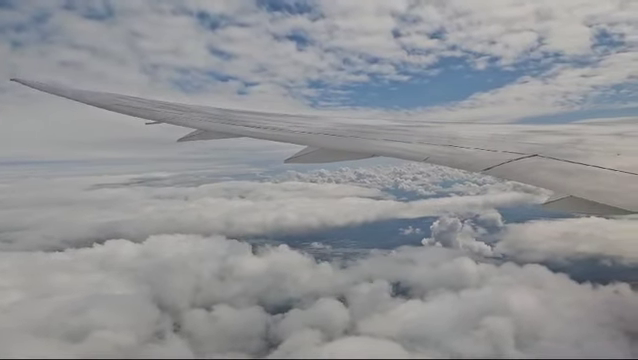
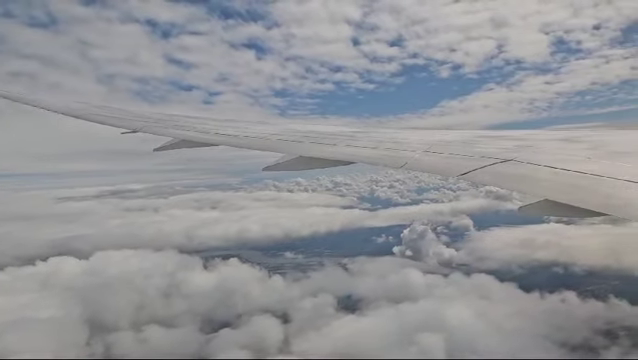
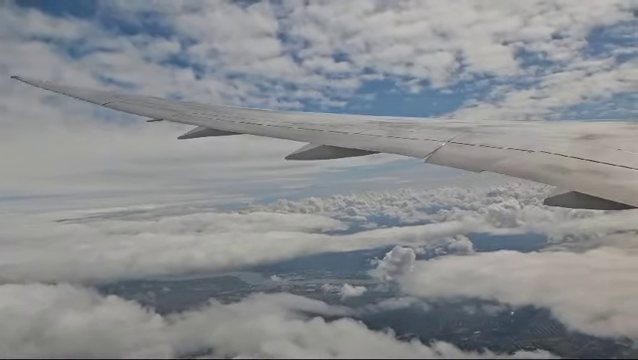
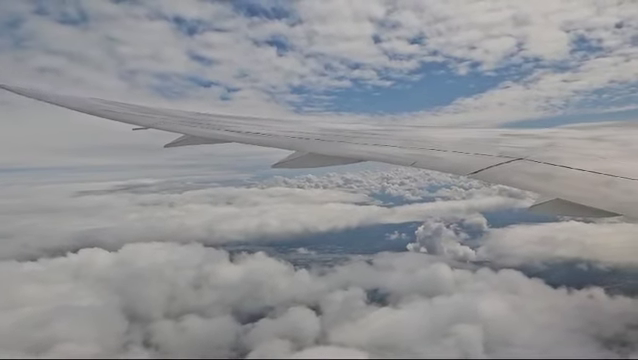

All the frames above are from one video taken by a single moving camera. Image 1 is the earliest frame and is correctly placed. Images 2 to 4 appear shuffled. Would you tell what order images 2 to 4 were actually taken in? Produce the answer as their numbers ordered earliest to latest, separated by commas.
4, 2, 3
